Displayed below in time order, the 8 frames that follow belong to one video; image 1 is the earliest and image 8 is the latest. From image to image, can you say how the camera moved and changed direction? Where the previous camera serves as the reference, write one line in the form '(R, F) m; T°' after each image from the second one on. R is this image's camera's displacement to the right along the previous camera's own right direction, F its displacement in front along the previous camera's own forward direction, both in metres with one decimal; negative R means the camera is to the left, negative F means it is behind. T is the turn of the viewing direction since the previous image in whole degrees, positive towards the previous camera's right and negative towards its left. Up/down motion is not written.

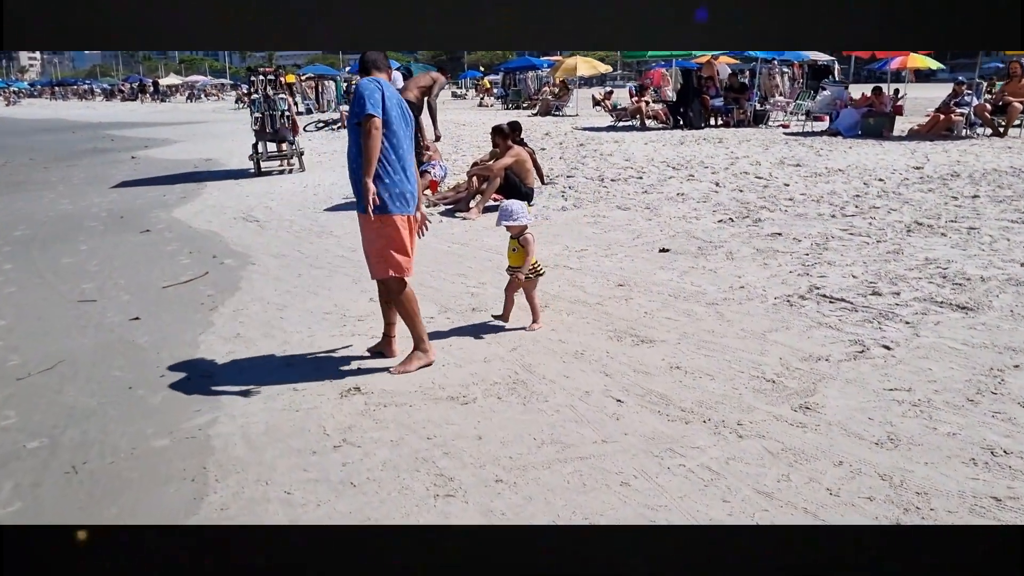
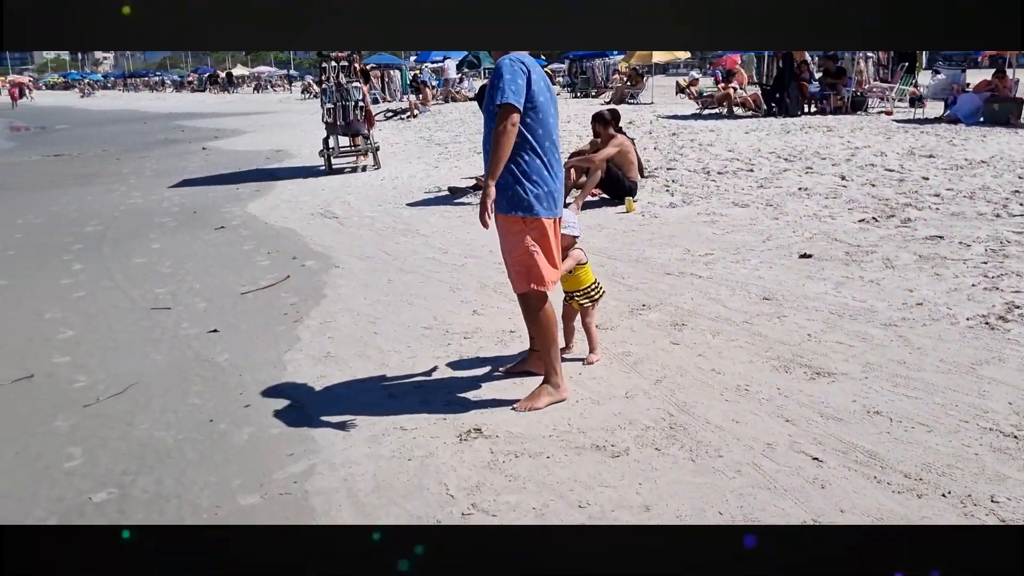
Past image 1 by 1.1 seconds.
(-0.4, +0.7) m; -4°
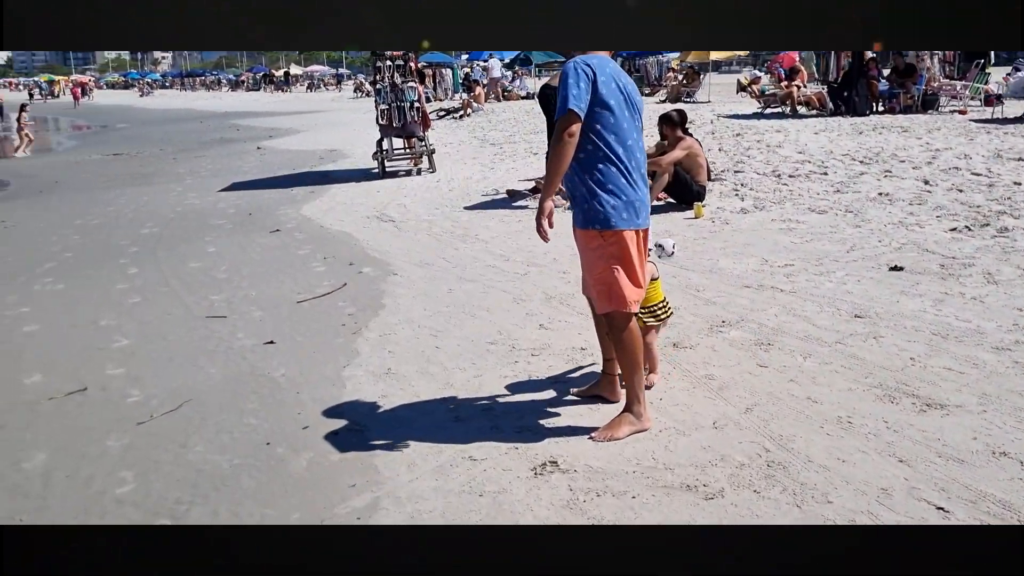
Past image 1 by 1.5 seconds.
(-0.1, +0.3) m; -3°
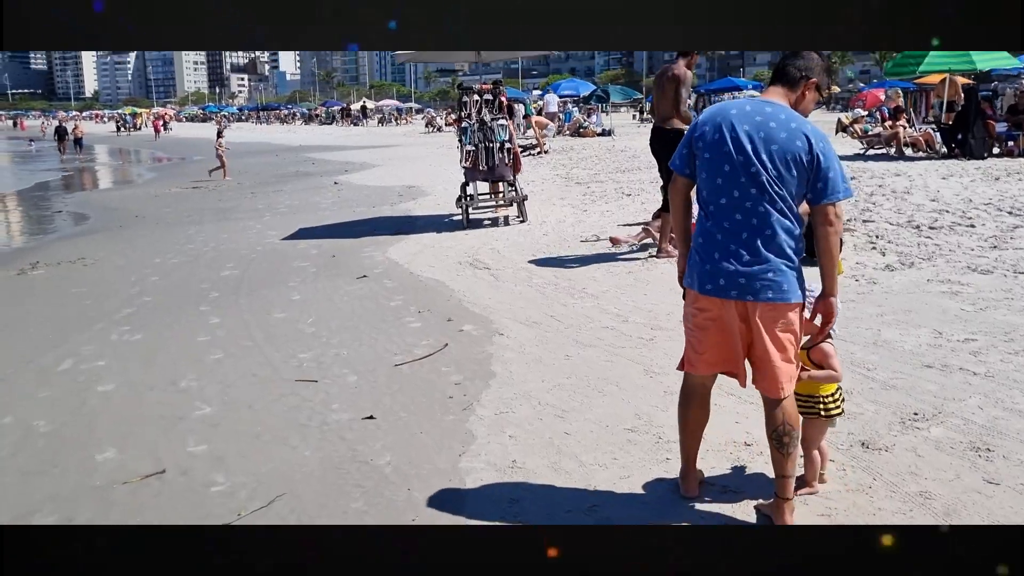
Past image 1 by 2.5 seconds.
(-0.4, +0.7) m; -4°
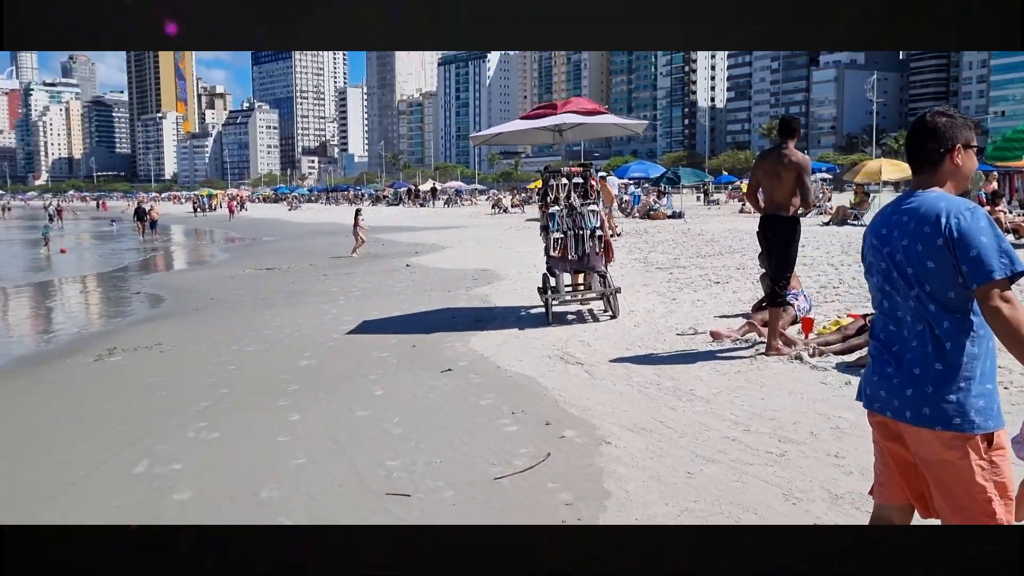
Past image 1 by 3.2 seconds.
(-0.3, +0.5) m; -4°
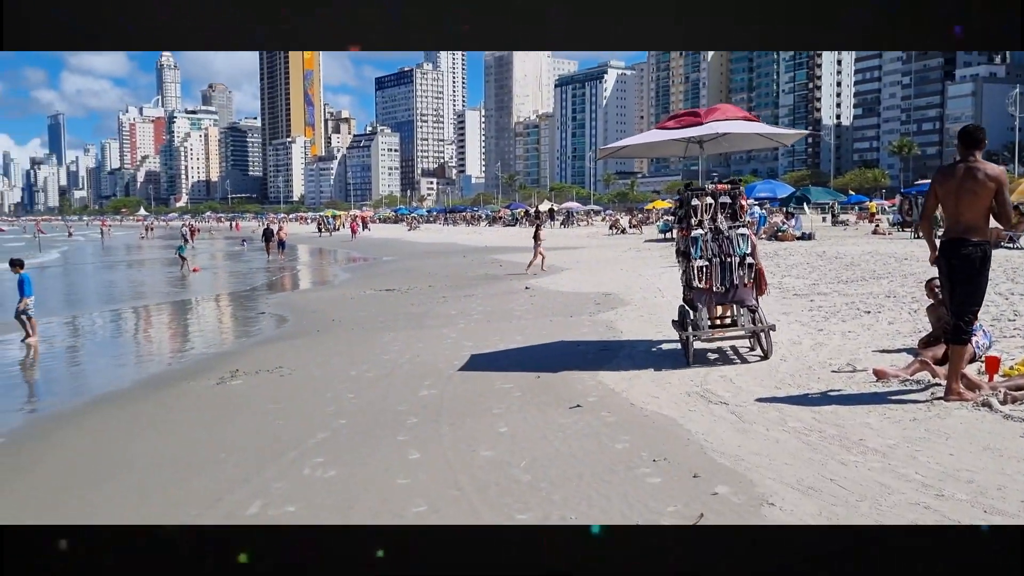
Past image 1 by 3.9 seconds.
(-0.2, +0.6) m; -7°
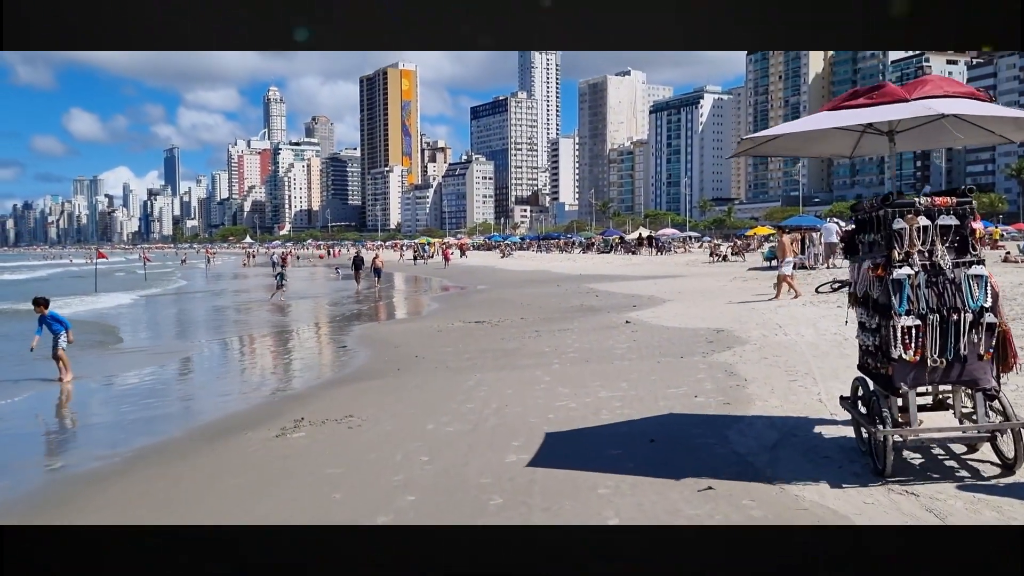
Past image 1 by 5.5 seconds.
(-0.1, +1.4) m; -6°
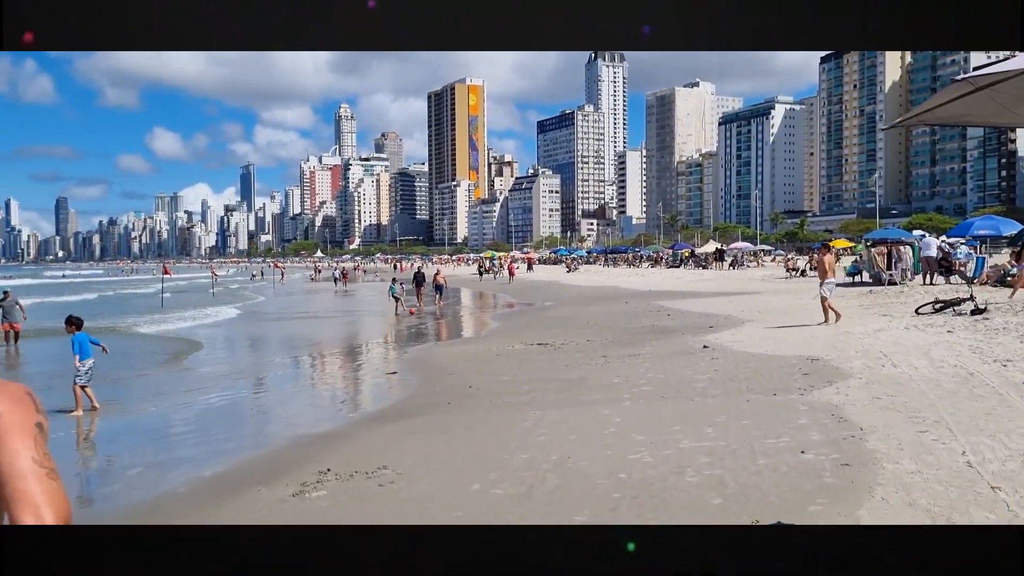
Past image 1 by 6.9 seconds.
(0.0, +1.4) m; -4°
